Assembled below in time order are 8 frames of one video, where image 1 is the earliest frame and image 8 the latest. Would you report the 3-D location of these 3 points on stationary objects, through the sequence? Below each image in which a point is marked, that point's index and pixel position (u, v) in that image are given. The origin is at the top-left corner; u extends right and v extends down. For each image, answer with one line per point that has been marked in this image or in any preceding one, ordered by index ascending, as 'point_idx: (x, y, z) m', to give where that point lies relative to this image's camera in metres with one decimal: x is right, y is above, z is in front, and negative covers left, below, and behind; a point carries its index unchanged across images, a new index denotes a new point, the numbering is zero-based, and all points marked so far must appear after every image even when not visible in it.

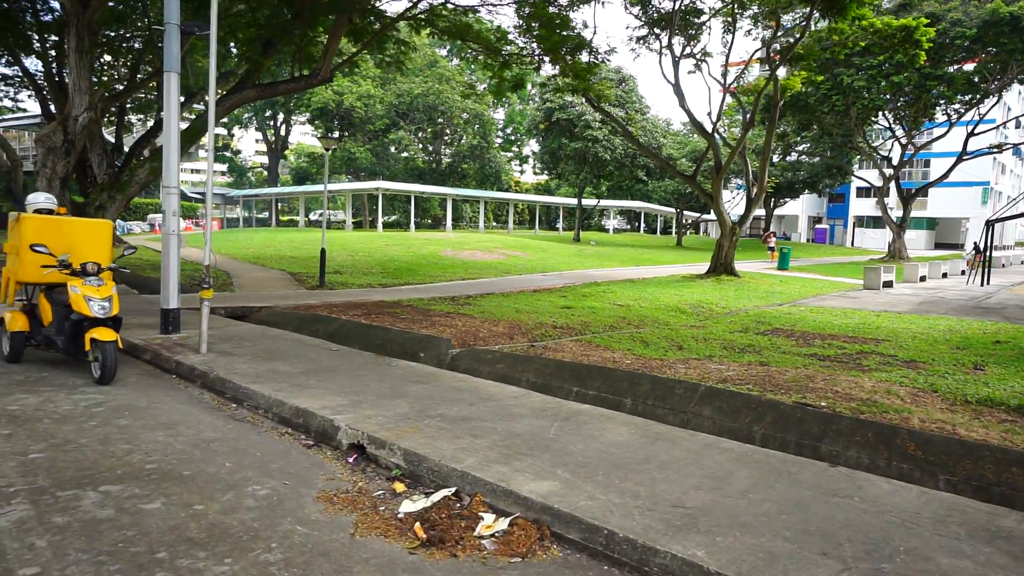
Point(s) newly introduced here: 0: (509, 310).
0: (0.0, -0.4, +12.1) m
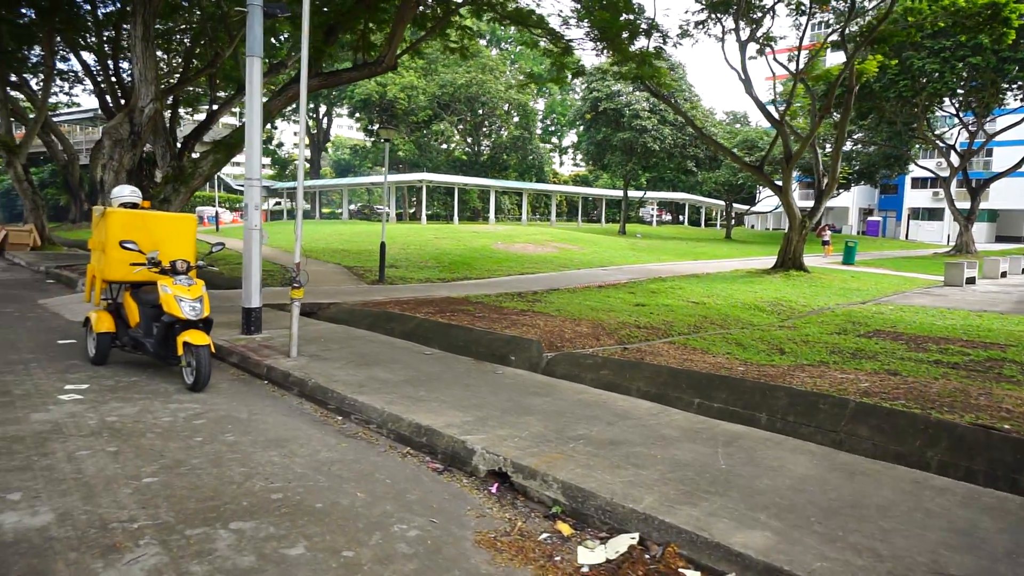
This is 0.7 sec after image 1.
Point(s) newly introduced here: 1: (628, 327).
0: (+1.3, -0.4, +11.5) m
1: (+1.8, -0.6, +10.1) m
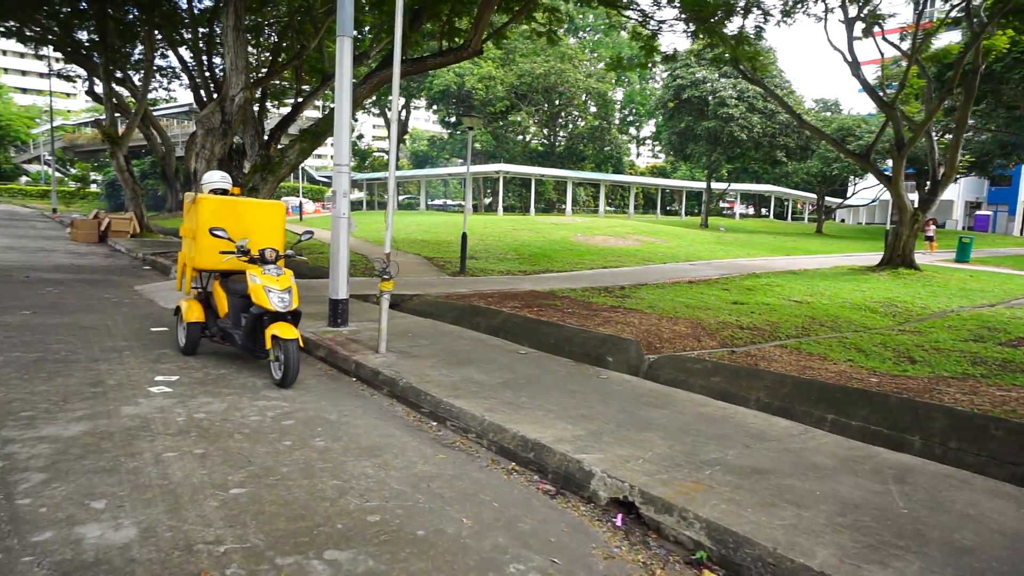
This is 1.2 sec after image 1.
0: (+2.8, -0.3, +10.8) m
1: (+3.1, -0.5, +9.3) m
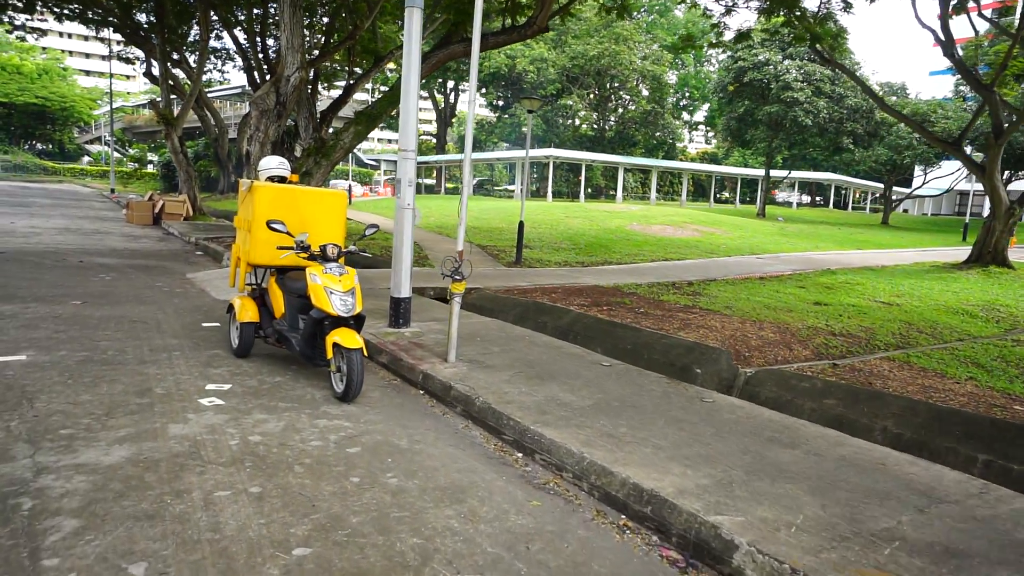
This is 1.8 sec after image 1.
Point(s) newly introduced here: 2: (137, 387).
0: (+3.7, -0.3, +9.9) m
1: (+4.0, -0.6, +8.4) m
2: (-2.6, -0.7, +4.5) m
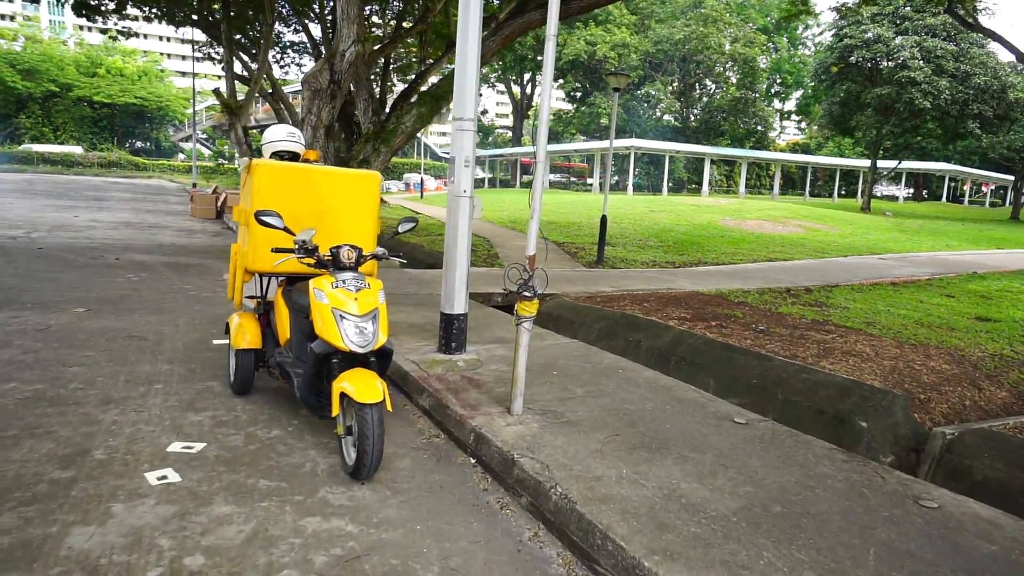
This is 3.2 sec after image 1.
0: (+4.8, -0.4, +7.8) m
1: (+4.8, -0.7, +6.3) m
2: (-2.1, -0.8, +3.2) m
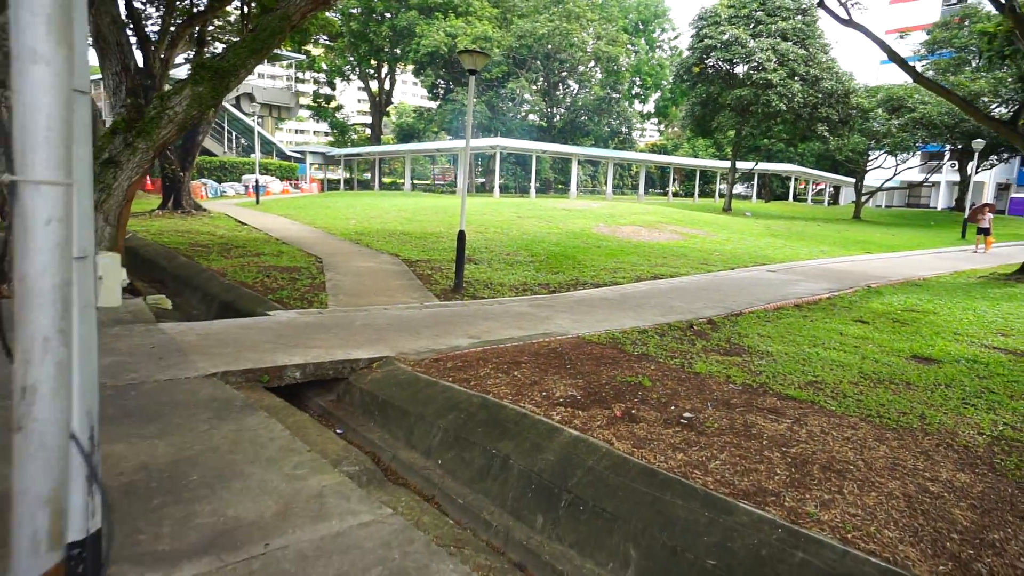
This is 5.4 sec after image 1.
0: (+3.1, -0.9, +5.9) m
1: (+3.5, -1.1, +4.5) m
2: (-2.7, -1.4, 0.0) m
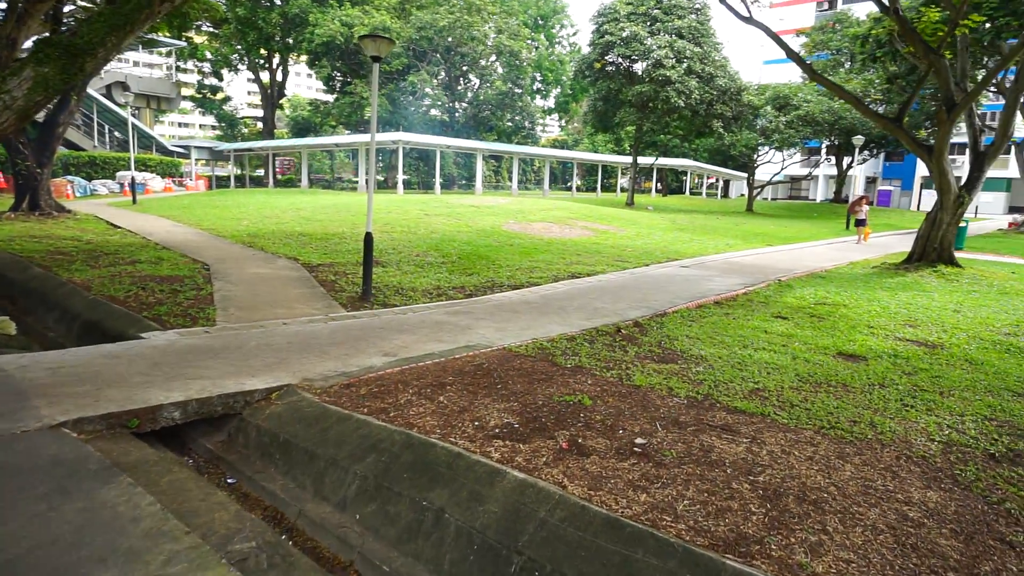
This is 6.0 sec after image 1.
0: (+2.5, -0.9, +5.7) m
1: (+3.1, -1.1, +4.3) m
2: (-2.4, -1.6, -1.0) m
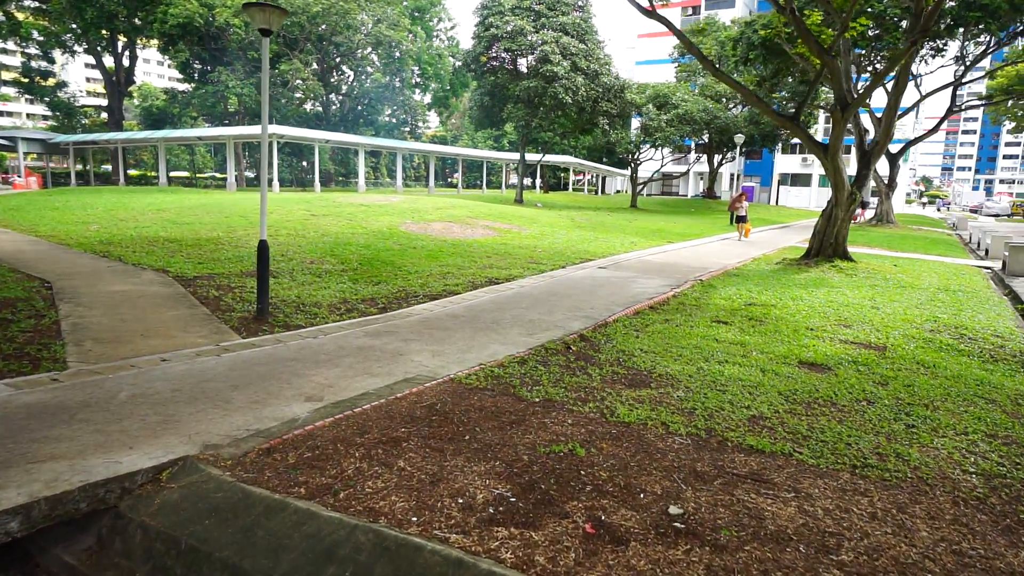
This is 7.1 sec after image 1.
0: (+2.2, -1.0, +5.1) m
1: (+3.0, -1.2, +3.8) m
2: (-1.4, -1.9, -2.4) m
